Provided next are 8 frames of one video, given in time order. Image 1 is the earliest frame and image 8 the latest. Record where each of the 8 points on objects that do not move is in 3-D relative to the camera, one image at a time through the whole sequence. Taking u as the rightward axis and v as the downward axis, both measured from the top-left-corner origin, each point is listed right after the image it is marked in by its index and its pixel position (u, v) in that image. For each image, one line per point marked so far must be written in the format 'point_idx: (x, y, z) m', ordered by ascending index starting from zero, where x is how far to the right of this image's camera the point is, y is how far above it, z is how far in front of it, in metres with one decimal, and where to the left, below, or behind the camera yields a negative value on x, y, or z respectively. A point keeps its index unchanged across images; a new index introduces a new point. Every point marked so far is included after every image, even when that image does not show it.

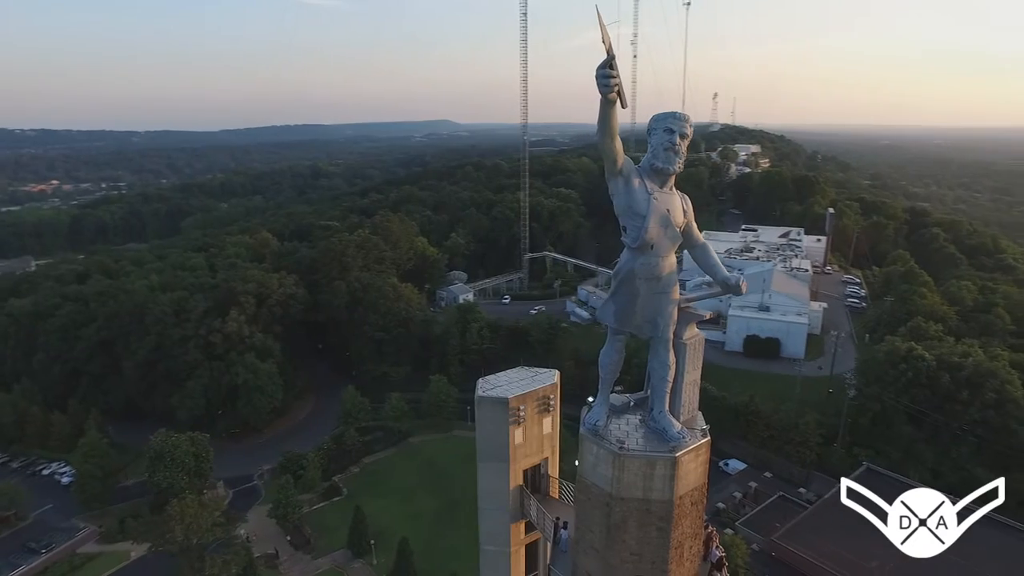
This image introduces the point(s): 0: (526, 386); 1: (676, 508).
0: (+0.2, -1.5, +10.3) m
1: (+1.9, -2.6, +7.9) m
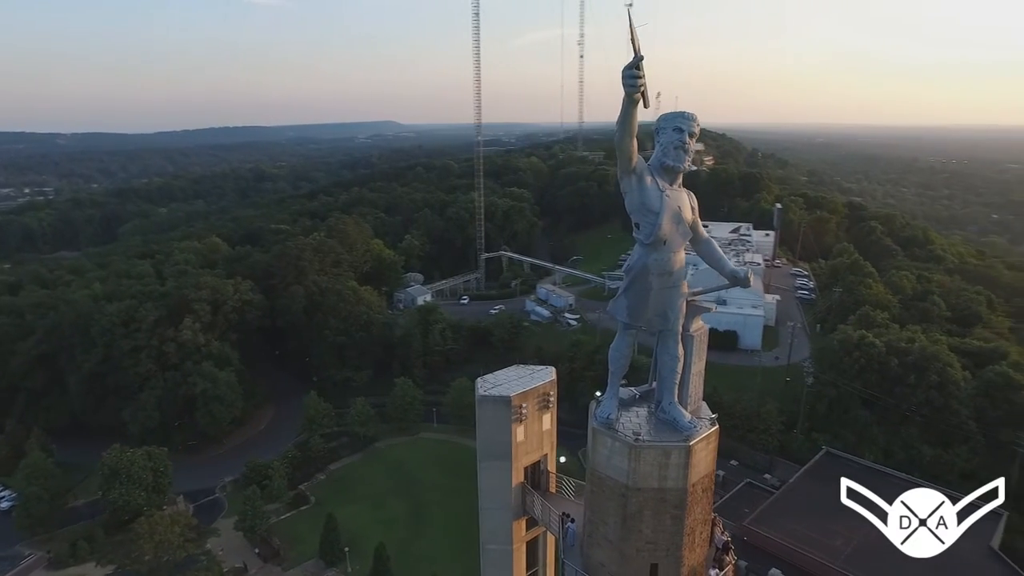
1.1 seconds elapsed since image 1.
0: (+0.2, -1.5, +10.4) m
1: (+2.2, -2.5, +8.1) m
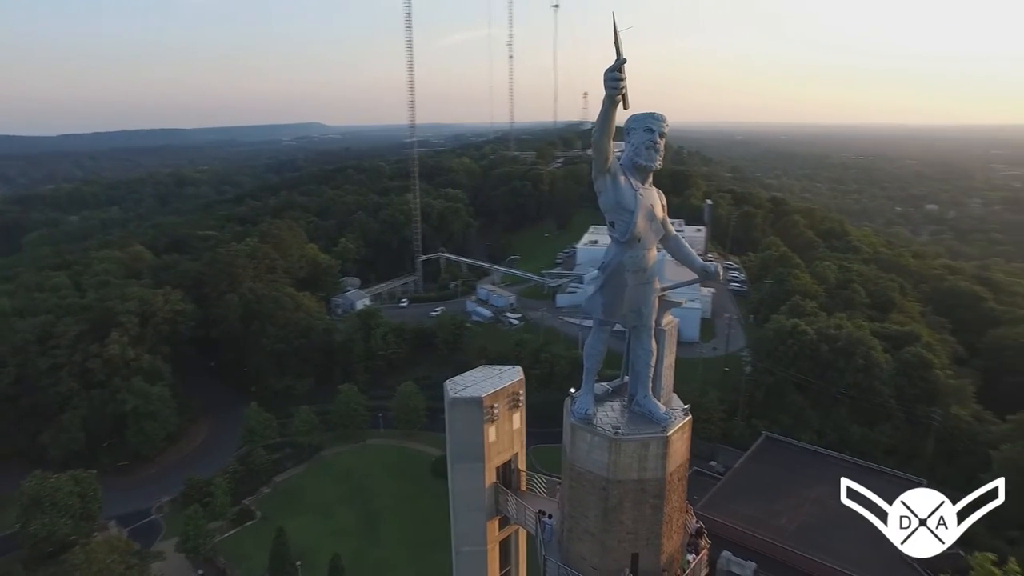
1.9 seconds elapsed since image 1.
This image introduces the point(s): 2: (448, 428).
0: (-0.3, -1.5, +10.4) m
1: (+2.0, -2.5, +8.3) m
2: (-1.0, -2.2, +10.2) m
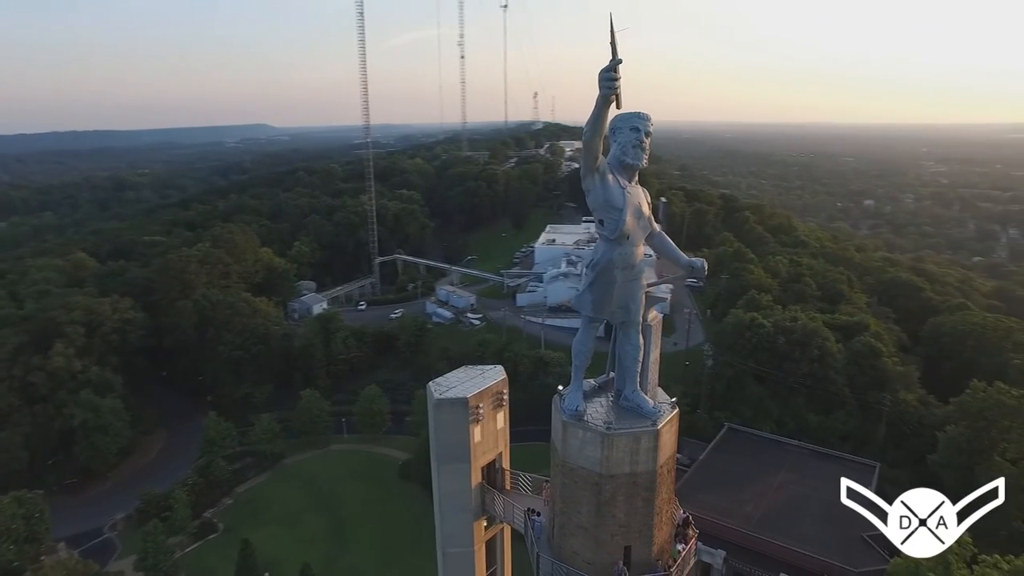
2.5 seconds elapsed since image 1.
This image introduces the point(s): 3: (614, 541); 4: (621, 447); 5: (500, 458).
0: (-0.5, -1.5, +10.4) m
1: (+1.9, -2.4, +8.5) m
2: (-1.2, -2.2, +10.1) m
3: (+1.3, -3.3, +8.6) m
4: (+1.4, -2.0, +8.2) m
5: (-0.2, -2.8, +10.9) m
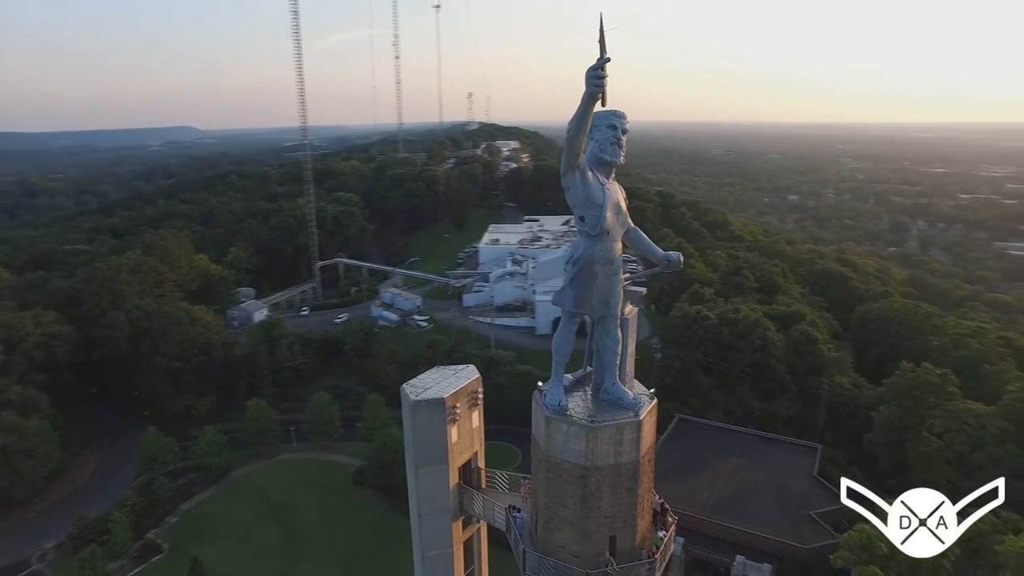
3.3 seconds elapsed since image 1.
0: (-0.9, -1.5, +10.4) m
1: (+1.7, -2.3, +8.7) m
2: (-1.6, -2.2, +10.0) m
3: (+1.2, -3.2, +8.7) m
4: (+1.2, -1.9, +8.4) m
5: (-0.6, -2.8, +10.9) m
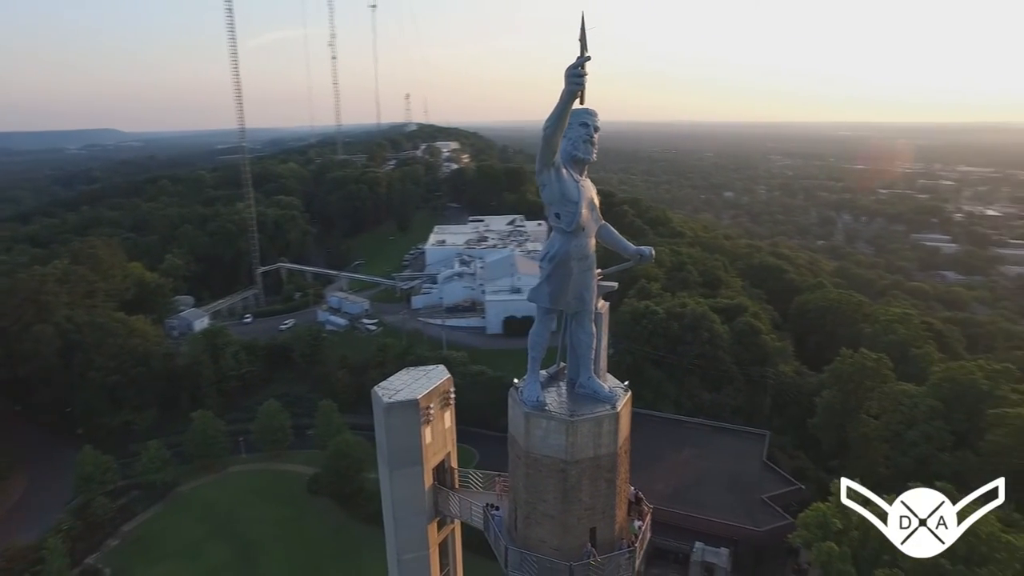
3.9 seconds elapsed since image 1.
0: (-1.3, -1.5, +10.3) m
1: (+1.4, -2.3, +8.9) m
2: (-1.9, -2.2, +9.9) m
3: (+0.9, -3.2, +8.8) m
4: (+0.9, -1.8, +8.5) m
5: (-1.0, -2.8, +10.8) m
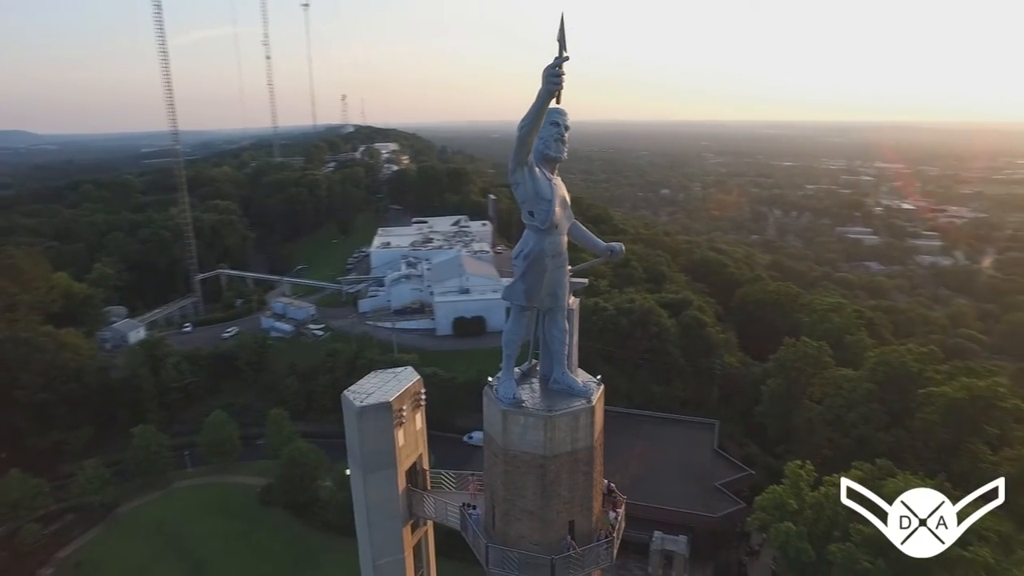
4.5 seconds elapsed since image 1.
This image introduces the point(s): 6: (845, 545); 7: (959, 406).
0: (-1.8, -1.5, +10.2) m
1: (+1.1, -2.2, +9.0) m
2: (-2.3, -2.2, +9.8) m
3: (+0.6, -3.1, +8.9) m
4: (+0.7, -1.8, +8.6) m
5: (-1.5, -2.8, +10.8) m
6: (+7.2, -5.5, +14.1) m
7: (+12.8, -3.4, +18.9) m
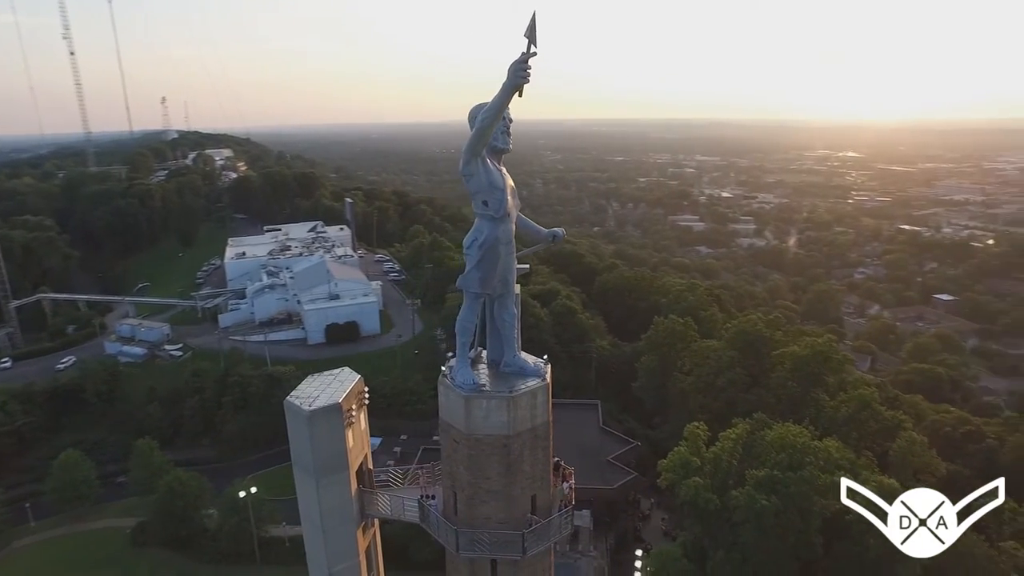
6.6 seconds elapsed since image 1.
0: (-2.6, -1.5, +10.0) m
1: (+0.5, -2.0, +9.5) m
2: (-2.9, -2.3, +9.5) m
3: (+0.2, -2.9, +9.4) m
4: (+0.2, -1.6, +9.0) m
5: (-2.3, -2.8, +10.7) m
6: (+5.5, -4.9, +15.8) m
7: (+9.7, -2.4, +21.8) m
